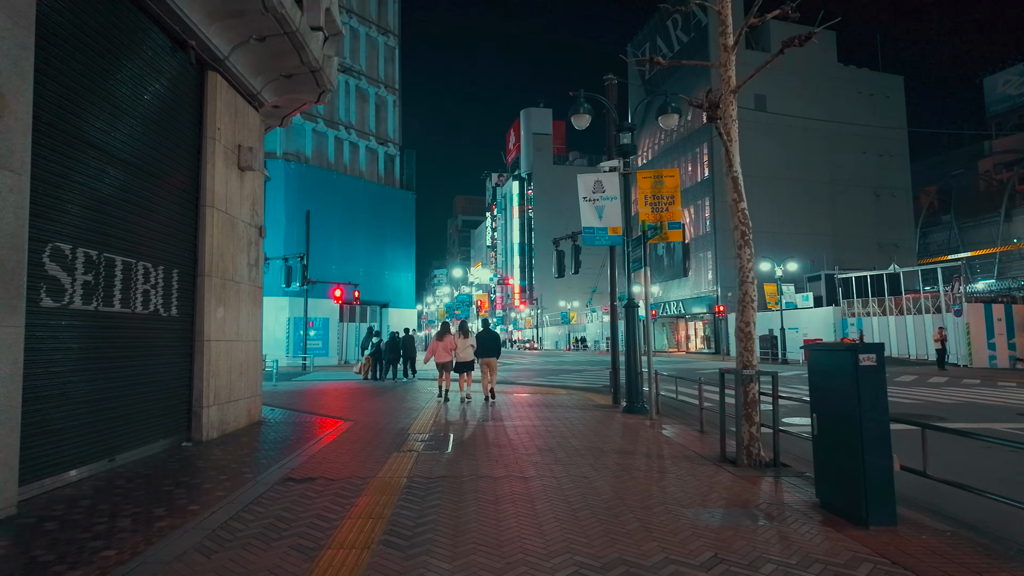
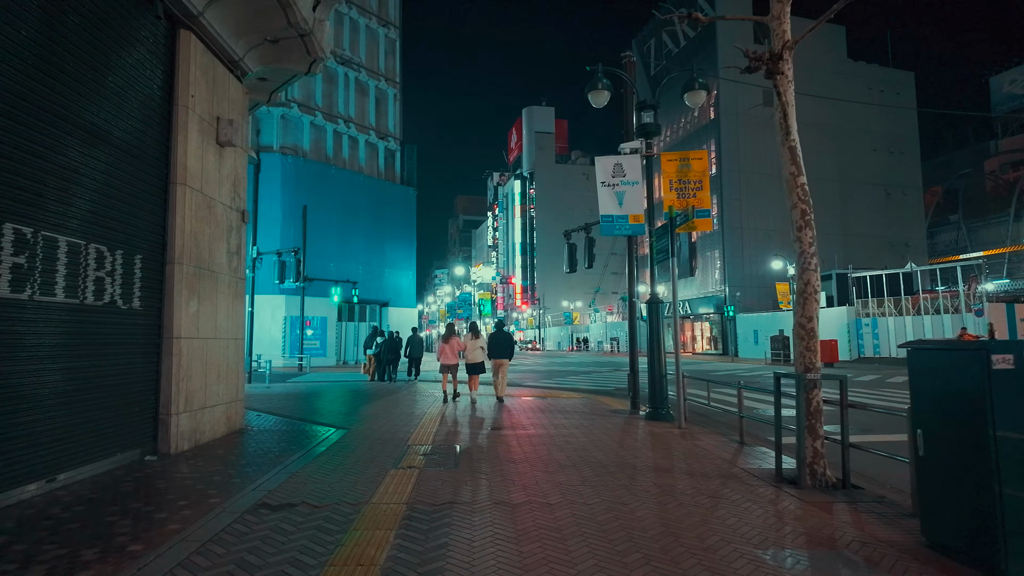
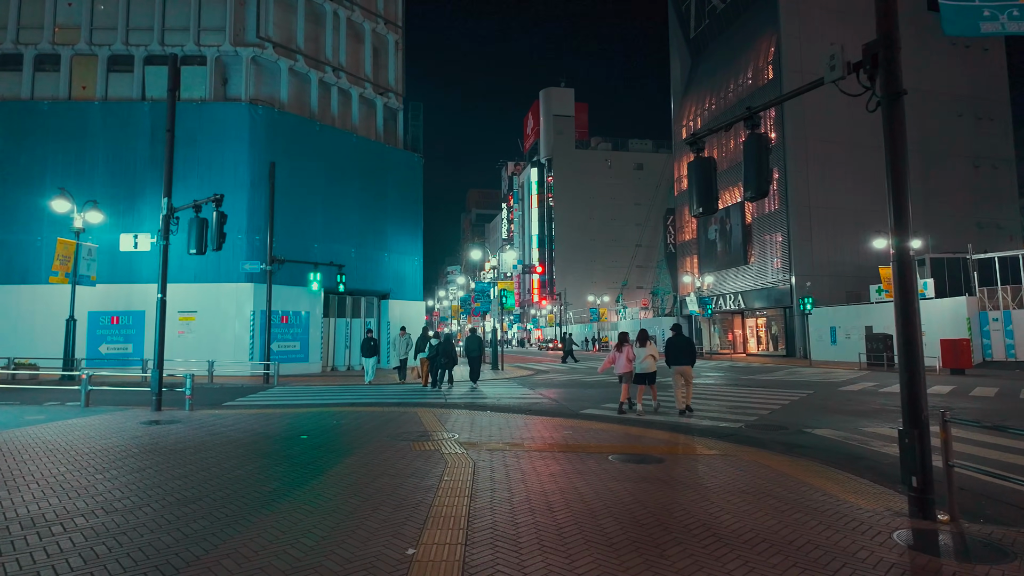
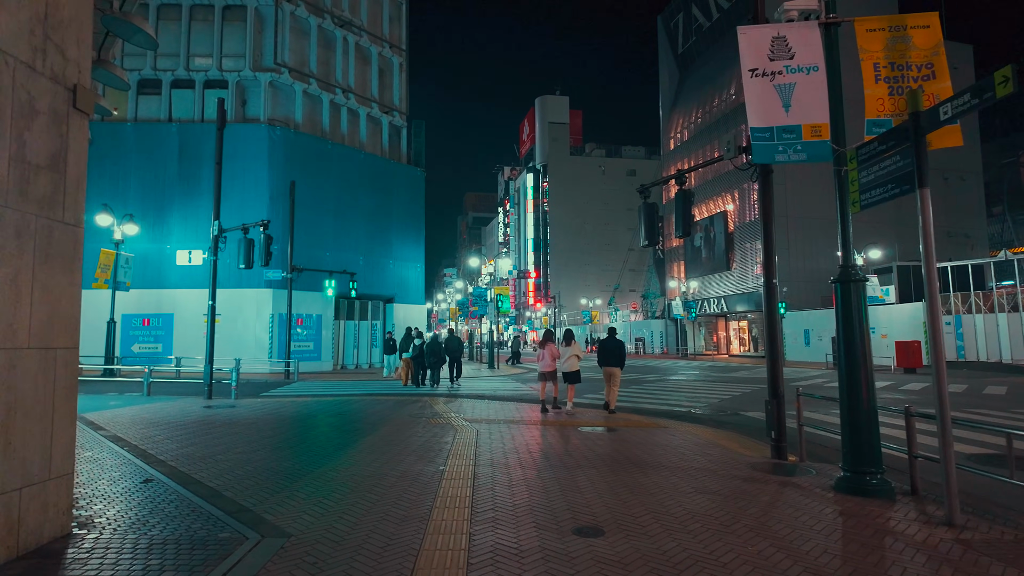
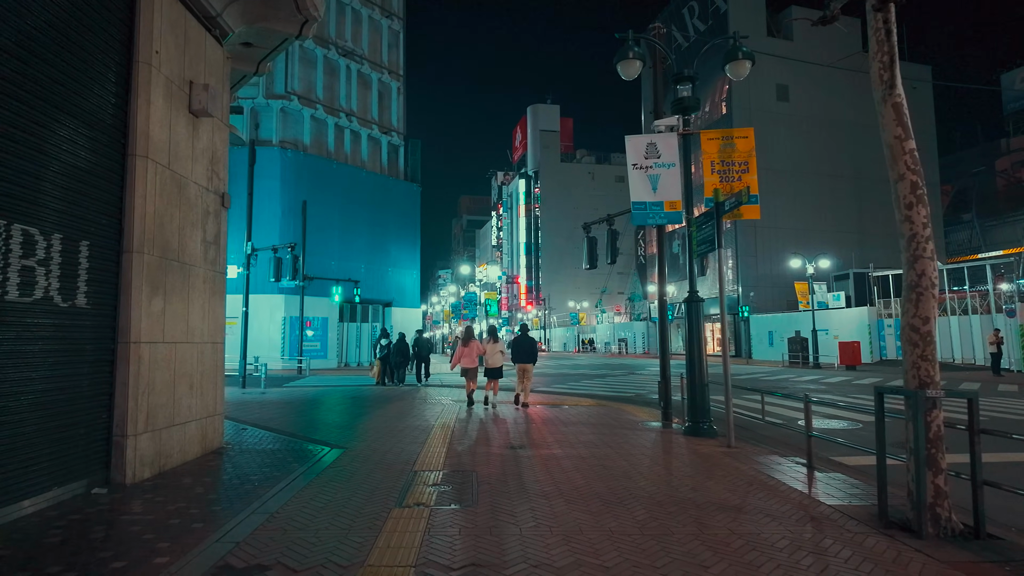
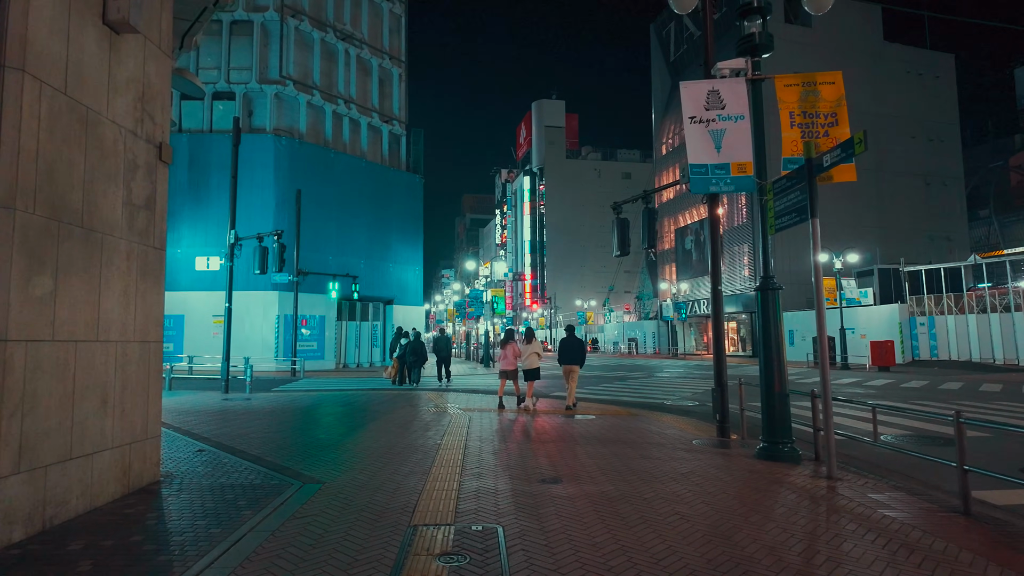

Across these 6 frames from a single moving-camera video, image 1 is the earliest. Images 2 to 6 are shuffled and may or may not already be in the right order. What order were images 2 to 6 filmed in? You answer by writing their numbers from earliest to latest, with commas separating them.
2, 5, 6, 4, 3
